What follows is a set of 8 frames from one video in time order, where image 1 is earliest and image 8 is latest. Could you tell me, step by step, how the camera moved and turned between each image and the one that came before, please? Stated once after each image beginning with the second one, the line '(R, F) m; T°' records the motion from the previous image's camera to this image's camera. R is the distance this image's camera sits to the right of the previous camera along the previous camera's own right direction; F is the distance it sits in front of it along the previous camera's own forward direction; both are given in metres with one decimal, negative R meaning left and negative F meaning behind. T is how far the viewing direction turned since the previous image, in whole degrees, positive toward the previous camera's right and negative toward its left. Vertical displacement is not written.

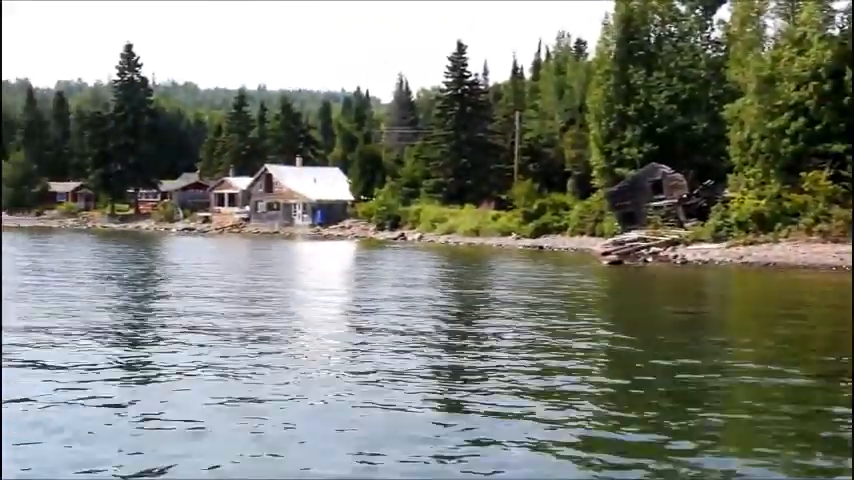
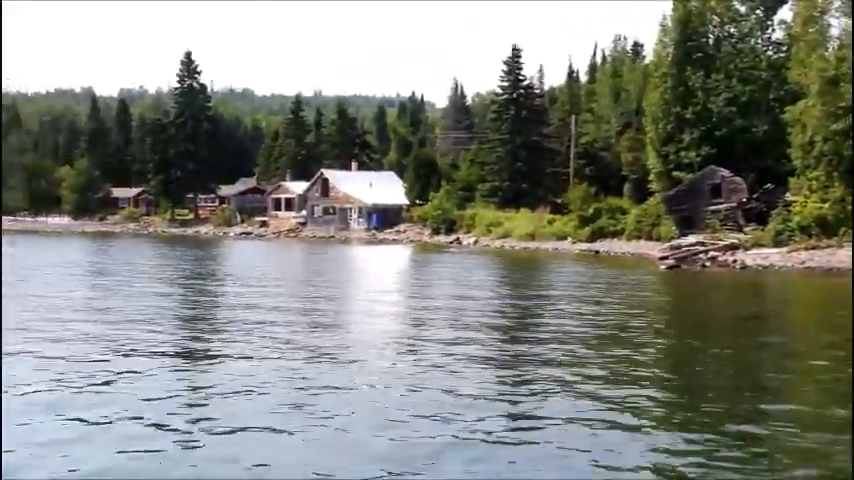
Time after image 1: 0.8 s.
(0.0, -0.1) m; -3°
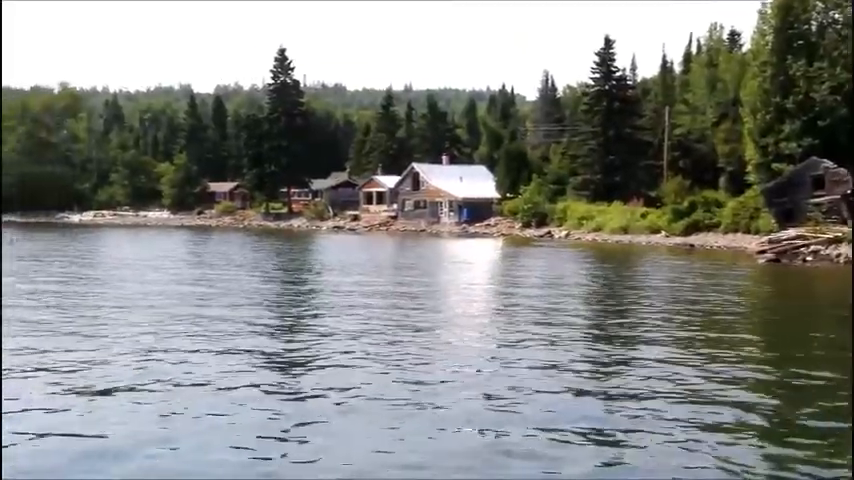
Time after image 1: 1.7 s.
(0.0, +0.7) m; -5°
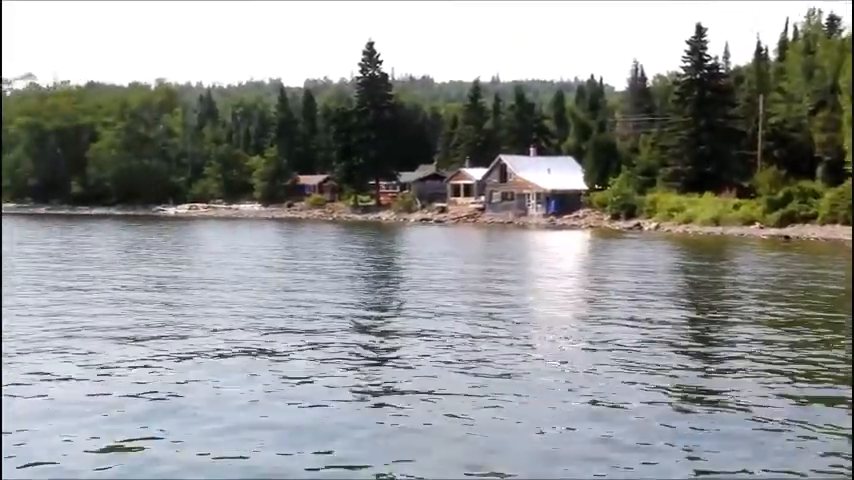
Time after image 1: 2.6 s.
(+0.2, -1.0) m; -5°
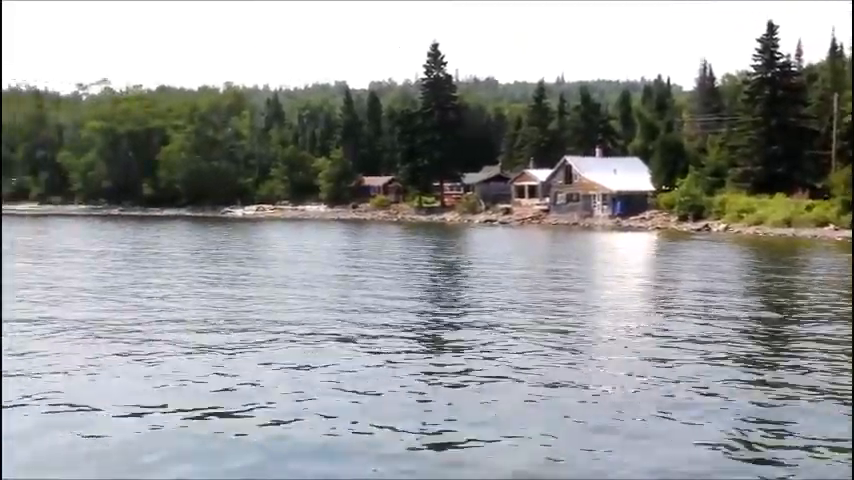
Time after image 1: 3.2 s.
(+0.1, 0.0) m; -4°
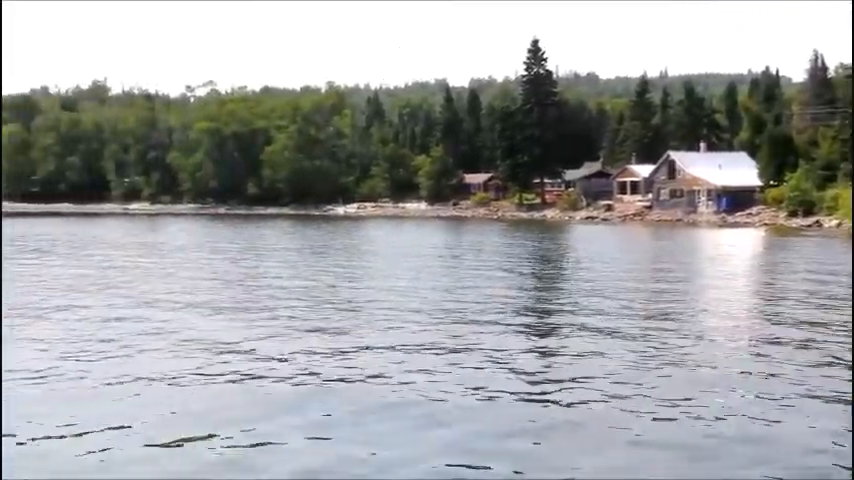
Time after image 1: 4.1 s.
(0.0, +0.1) m; -6°
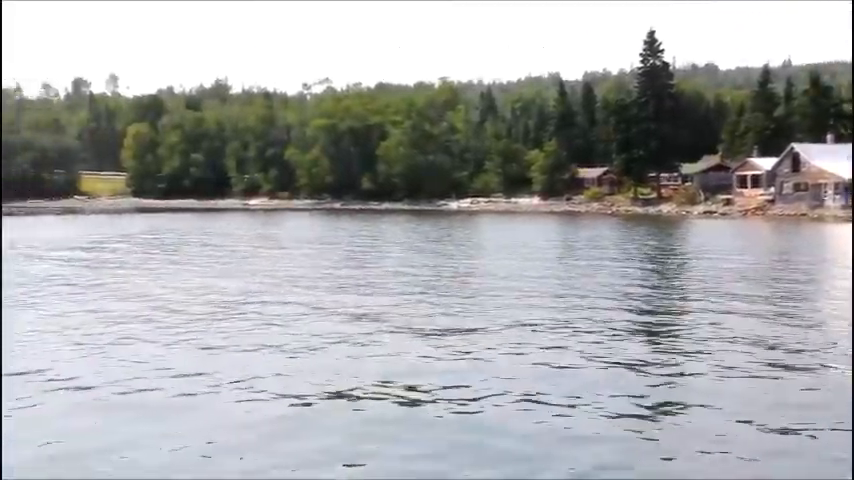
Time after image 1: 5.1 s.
(0.0, -0.1) m; -7°
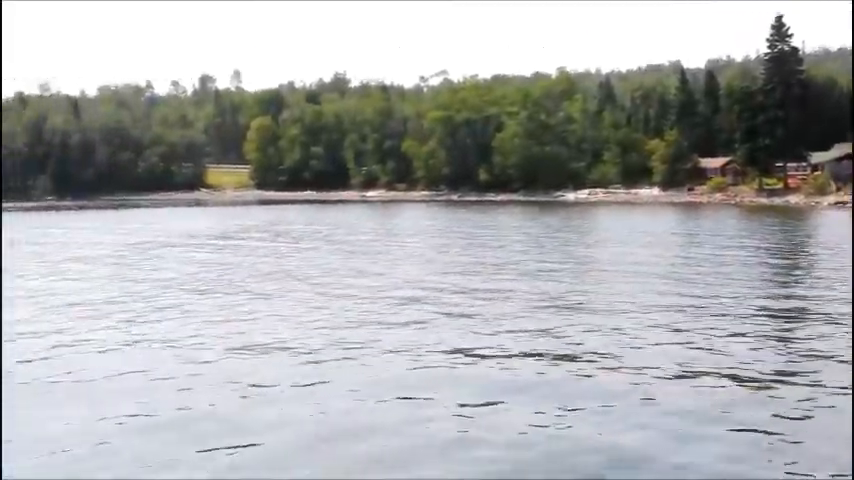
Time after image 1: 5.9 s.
(0.0, 0.0) m; -7°
